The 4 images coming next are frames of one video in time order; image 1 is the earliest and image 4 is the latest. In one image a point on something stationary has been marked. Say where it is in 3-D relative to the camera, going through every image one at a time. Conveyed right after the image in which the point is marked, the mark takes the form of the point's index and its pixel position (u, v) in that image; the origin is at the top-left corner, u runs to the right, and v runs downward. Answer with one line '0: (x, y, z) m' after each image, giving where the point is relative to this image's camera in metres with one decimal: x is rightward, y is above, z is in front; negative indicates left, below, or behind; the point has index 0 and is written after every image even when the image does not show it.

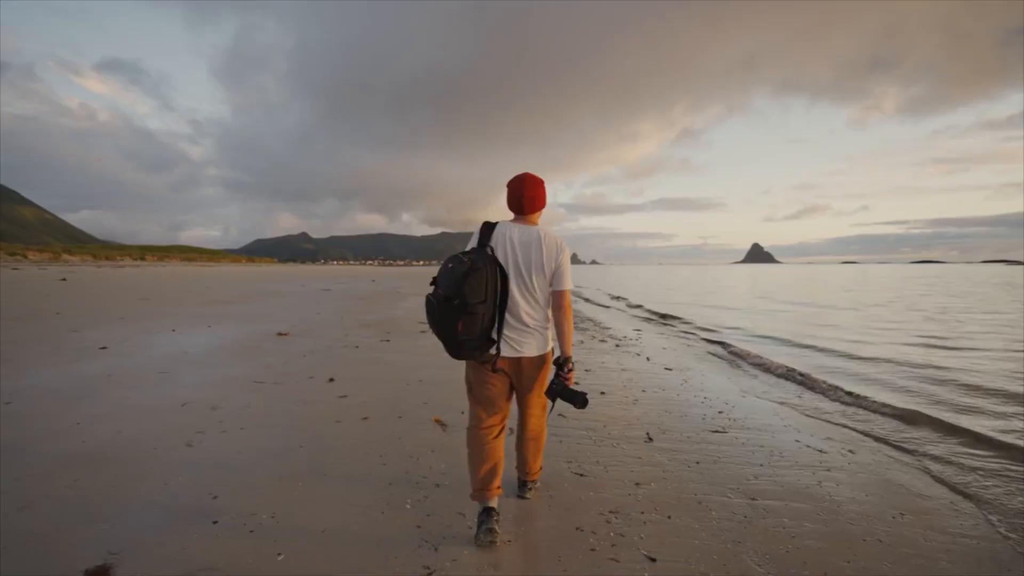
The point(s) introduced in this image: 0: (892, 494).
0: (+3.2, -1.7, +4.0) m
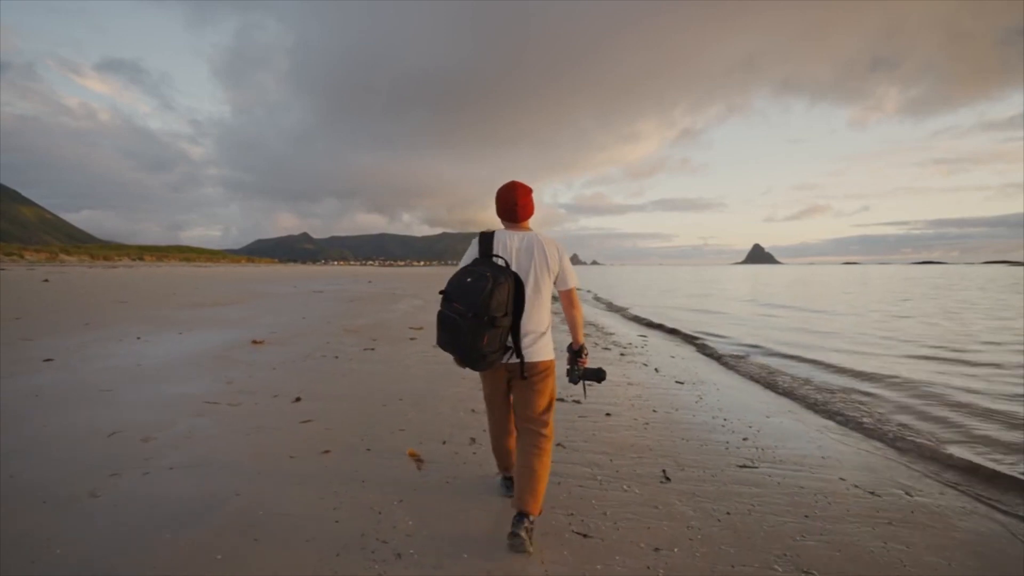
0: (+3.1, -1.8, +3.2) m
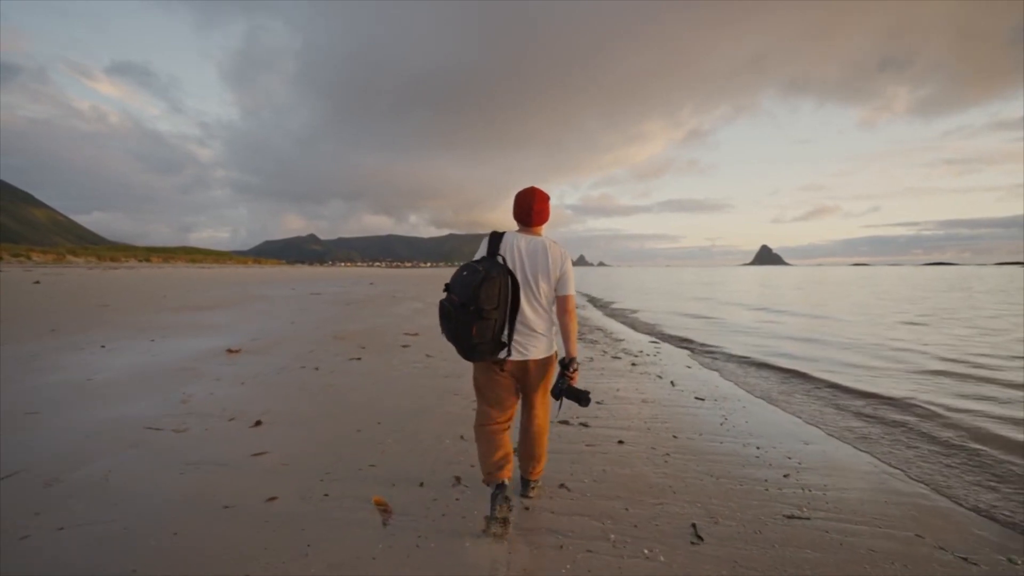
0: (+3.0, -1.9, +2.3) m
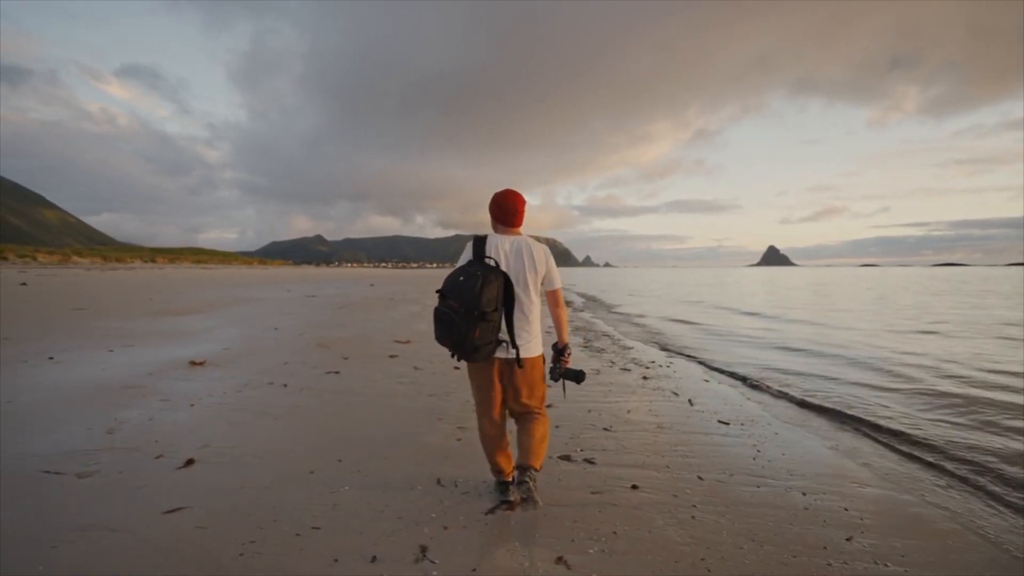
0: (+2.9, -2.0, +1.3) m
